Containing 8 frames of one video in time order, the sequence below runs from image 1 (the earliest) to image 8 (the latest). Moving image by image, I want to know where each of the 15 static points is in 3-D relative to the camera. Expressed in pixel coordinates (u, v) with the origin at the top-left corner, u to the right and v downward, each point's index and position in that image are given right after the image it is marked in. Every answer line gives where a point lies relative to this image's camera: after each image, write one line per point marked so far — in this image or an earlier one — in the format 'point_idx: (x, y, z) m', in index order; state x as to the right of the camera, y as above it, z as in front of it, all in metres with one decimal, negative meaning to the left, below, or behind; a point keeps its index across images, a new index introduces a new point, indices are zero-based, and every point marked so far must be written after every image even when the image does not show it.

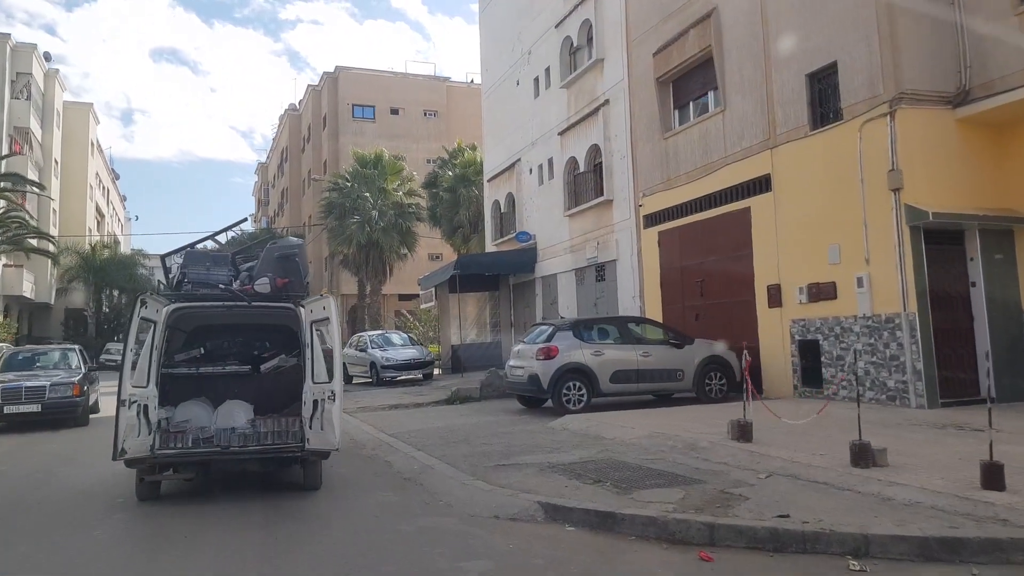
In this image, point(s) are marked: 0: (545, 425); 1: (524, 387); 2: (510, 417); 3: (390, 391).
0: (+0.4, -1.8, +10.7) m
1: (+0.2, -1.5, +12.1) m
2: (0.0, -1.9, +11.9) m
3: (-2.8, -2.3, +18.3) m
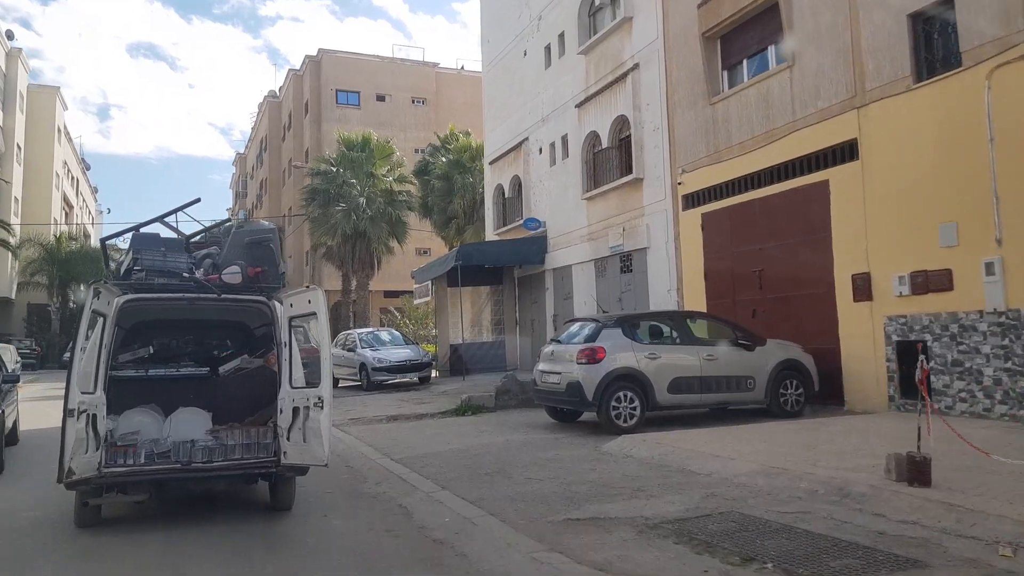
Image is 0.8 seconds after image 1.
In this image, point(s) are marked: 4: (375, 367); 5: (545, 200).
0: (+0.9, -1.7, +8.4) m
1: (+0.6, -1.3, +9.7) m
2: (+0.4, -1.8, +9.6) m
3: (-2.5, -2.2, +15.9) m
4: (-3.1, -1.8, +18.1) m
5: (+0.8, +2.1, +19.8) m
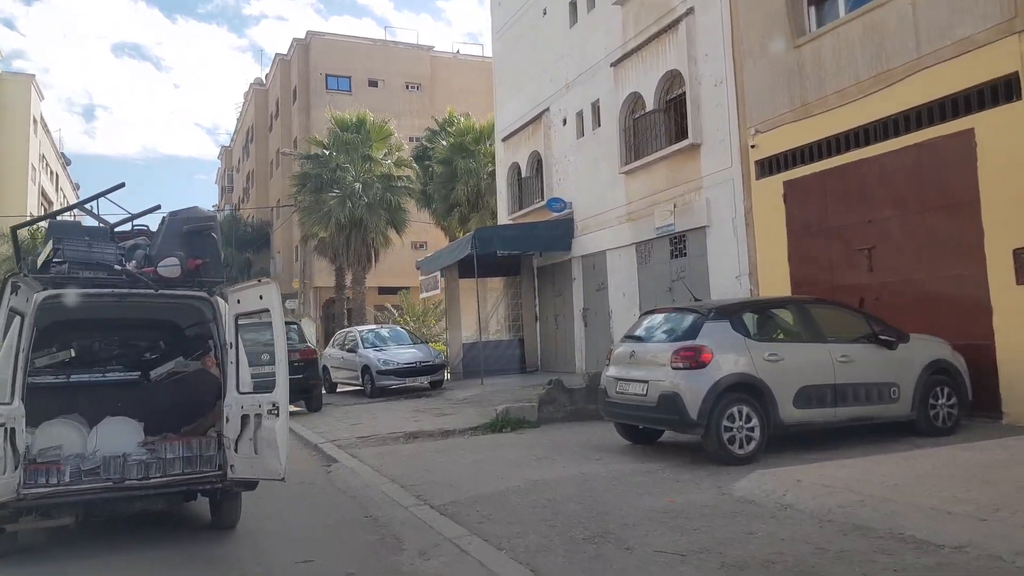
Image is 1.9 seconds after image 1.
0: (+1.5, -1.5, +5.9) m
1: (+1.2, -1.1, +7.3) m
2: (+1.0, -1.6, +7.1) m
3: (-2.0, -2.0, +13.4) m
4: (-2.6, -1.6, +15.6) m
5: (+1.3, +2.4, +17.4) m
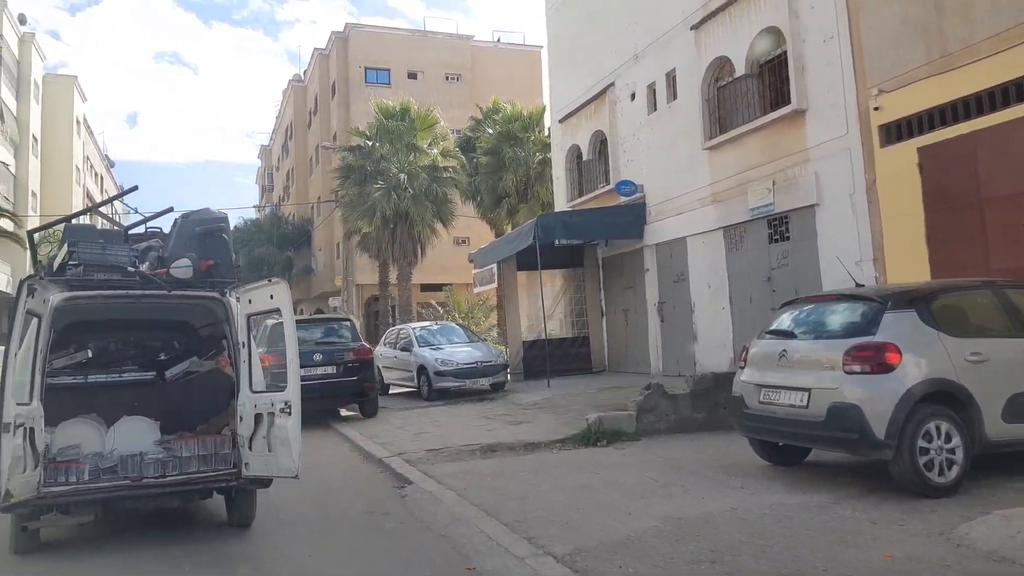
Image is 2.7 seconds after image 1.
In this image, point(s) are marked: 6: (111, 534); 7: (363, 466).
0: (+2.4, -1.4, +4.4) m
1: (+2.1, -1.0, +5.7) m
2: (+1.9, -1.4, +5.6) m
3: (-0.8, -1.9, +12.0) m
4: (-1.3, -1.5, +14.2) m
5: (+2.6, +2.5, +15.8) m
6: (-3.5, -2.1, +7.1) m
7: (-1.6, -1.9, +8.5) m
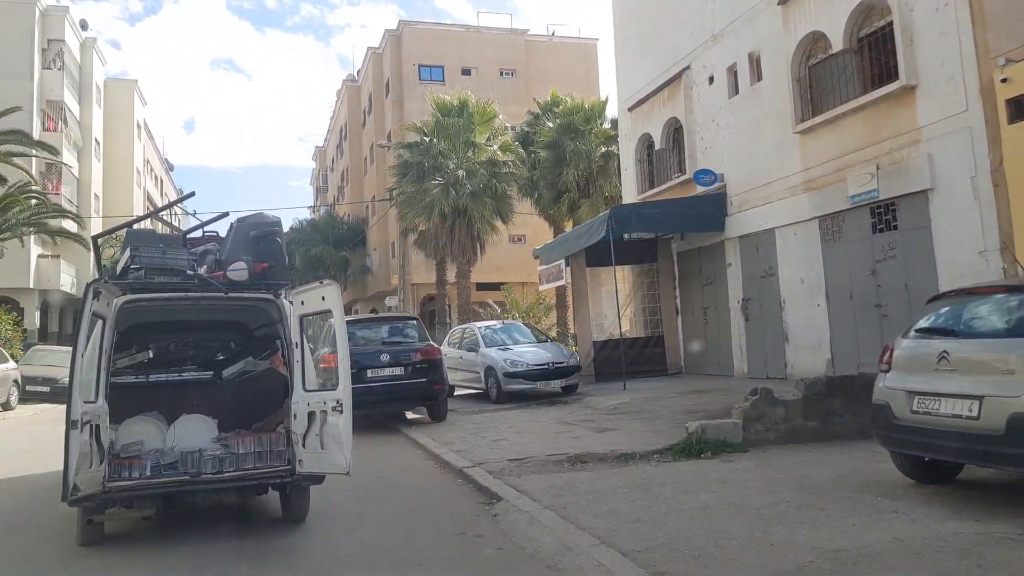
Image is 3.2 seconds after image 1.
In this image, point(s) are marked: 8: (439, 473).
0: (+3.0, -1.3, +3.4) m
1: (+2.8, -0.9, +4.8) m
2: (+2.6, -1.4, +4.7) m
3: (+0.3, -1.8, +11.2) m
4: (-0.1, -1.4, +13.5) m
5: (+3.9, +2.6, +14.9) m
6: (-2.7, -2.1, +6.5) m
7: (-0.7, -1.8, +7.8) m
8: (-0.7, -1.8, +8.1) m
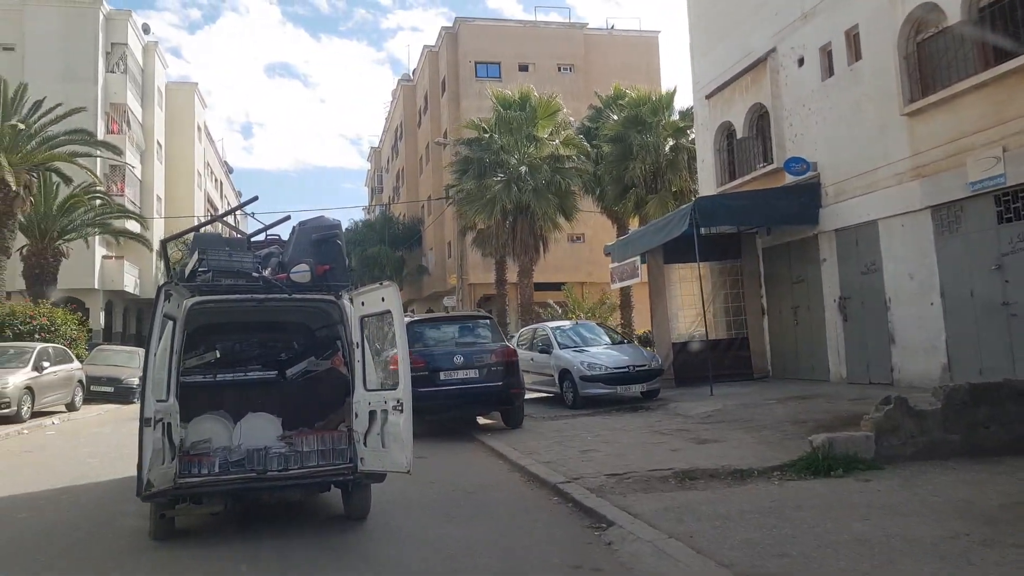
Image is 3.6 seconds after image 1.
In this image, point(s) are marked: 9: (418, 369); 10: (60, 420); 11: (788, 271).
0: (+3.6, -1.2, +2.4) m
1: (+3.5, -0.9, +3.8) m
2: (+3.3, -1.3, +3.7) m
3: (+1.4, -1.8, +10.4) m
4: (+1.2, -1.4, +12.7) m
5: (+5.1, +2.6, +13.8) m
6: (-1.9, -2.1, +5.9) m
7: (+0.2, -1.8, +7.1) m
8: (+0.2, -1.8, +7.3) m
9: (-1.2, -1.0, +10.2) m
10: (-8.5, -2.5, +15.1) m
11: (+5.0, +0.3, +14.5) m
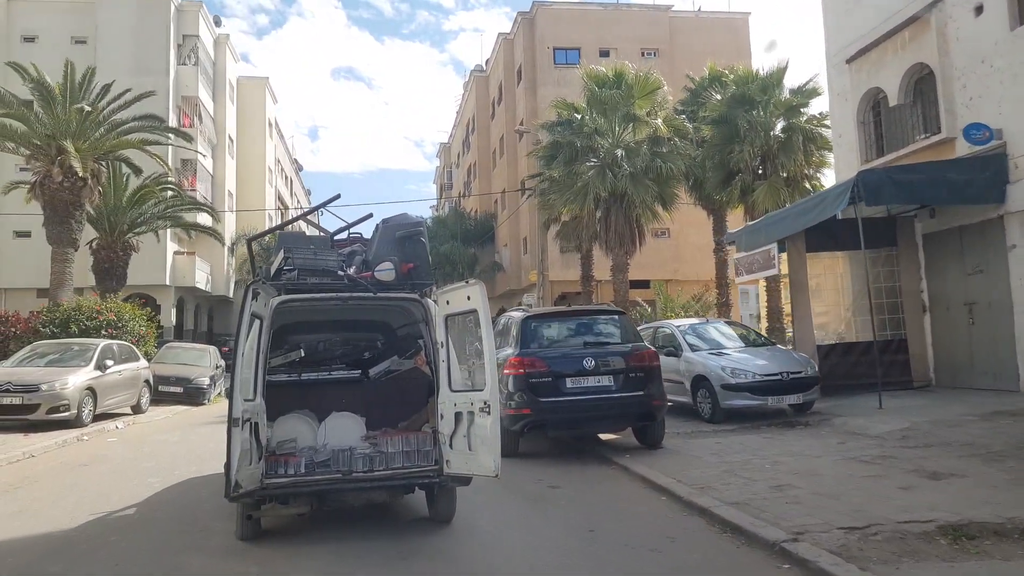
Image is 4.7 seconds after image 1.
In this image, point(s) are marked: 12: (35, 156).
0: (+4.5, -1.1, +0.2) m
1: (+4.5, -0.8, +1.6) m
2: (+4.3, -1.2, +1.5) m
3: (+2.8, -1.6, +8.3) m
4: (+2.8, -1.3, +10.6) m
5: (+6.9, +2.8, +11.4) m
6: (-0.8, -1.9, +4.1) m
7: (+1.4, -1.6, +5.1) m
8: (+1.4, -1.7, +5.3) m
9: (+0.3, -0.9, +8.3) m
10: (-6.6, -2.3, +13.8) m
11: (+6.7, +0.4, +12.2) m
12: (-11.8, +3.3, +20.0) m
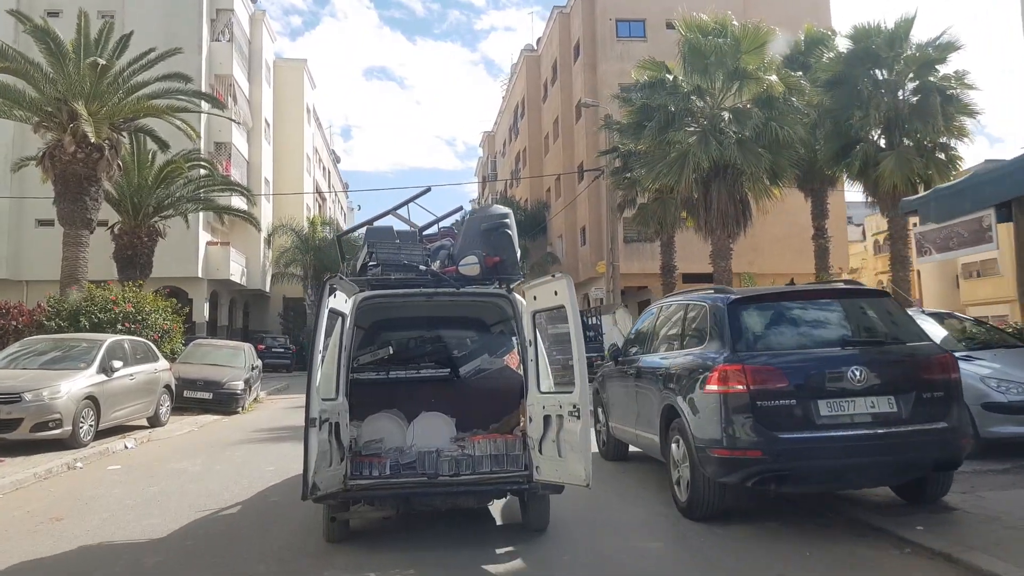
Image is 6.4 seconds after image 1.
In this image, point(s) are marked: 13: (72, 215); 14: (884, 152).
0: (+5.5, -0.9, -3.1) m
1: (+5.6, -0.5, -1.7) m
2: (+5.3, -1.0, -1.8) m
3: (+4.2, -1.4, +5.0) m
4: (+4.2, -1.0, +7.3) m
5: (+8.4, +3.0, +8.0) m
6: (+0.4, -1.7, +0.9) m
7: (+2.6, -1.4, +1.8) m
8: (+2.7, -1.4, +2.1) m
9: (+1.6, -0.7, +5.1) m
10: (-5.0, -2.1, +10.9) m
11: (+8.2, +0.7, +8.7) m
12: (-10.0, +3.5, +17.3) m
13: (-9.9, +1.6, +18.2) m
14: (+8.8, +3.2, +19.2) m
